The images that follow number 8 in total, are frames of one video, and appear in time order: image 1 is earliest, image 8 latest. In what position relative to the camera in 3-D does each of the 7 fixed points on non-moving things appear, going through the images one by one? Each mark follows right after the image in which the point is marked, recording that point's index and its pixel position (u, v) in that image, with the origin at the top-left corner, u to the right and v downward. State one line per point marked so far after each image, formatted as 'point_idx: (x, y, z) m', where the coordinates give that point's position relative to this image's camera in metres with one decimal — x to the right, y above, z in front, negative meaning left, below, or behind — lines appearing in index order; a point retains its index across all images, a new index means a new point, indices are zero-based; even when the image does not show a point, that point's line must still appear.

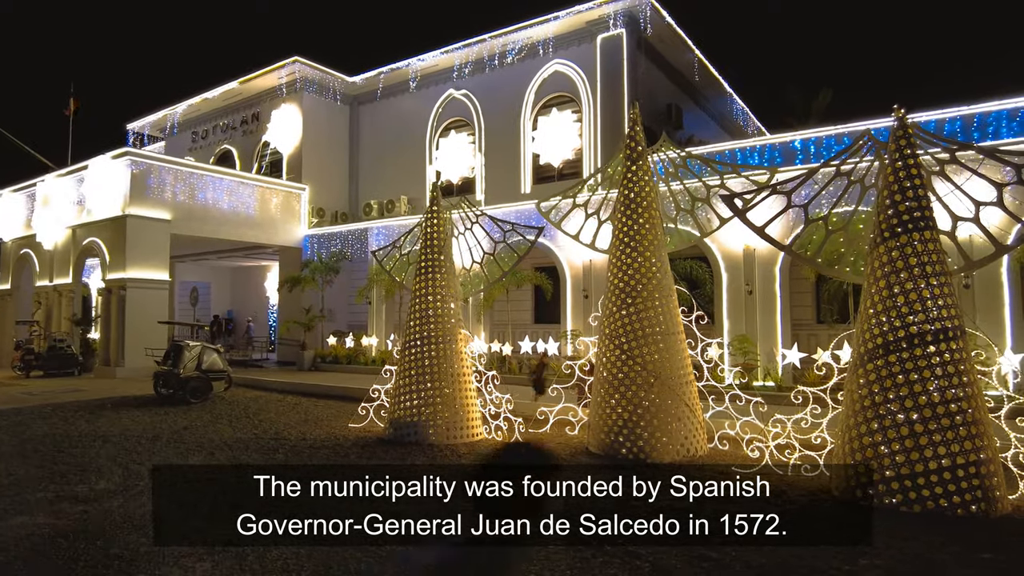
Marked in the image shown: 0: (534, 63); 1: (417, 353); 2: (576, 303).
0: (+0.7, +6.3, +18.0) m
1: (-1.3, -0.9, +8.8) m
2: (+1.5, -0.4, +15.3) m
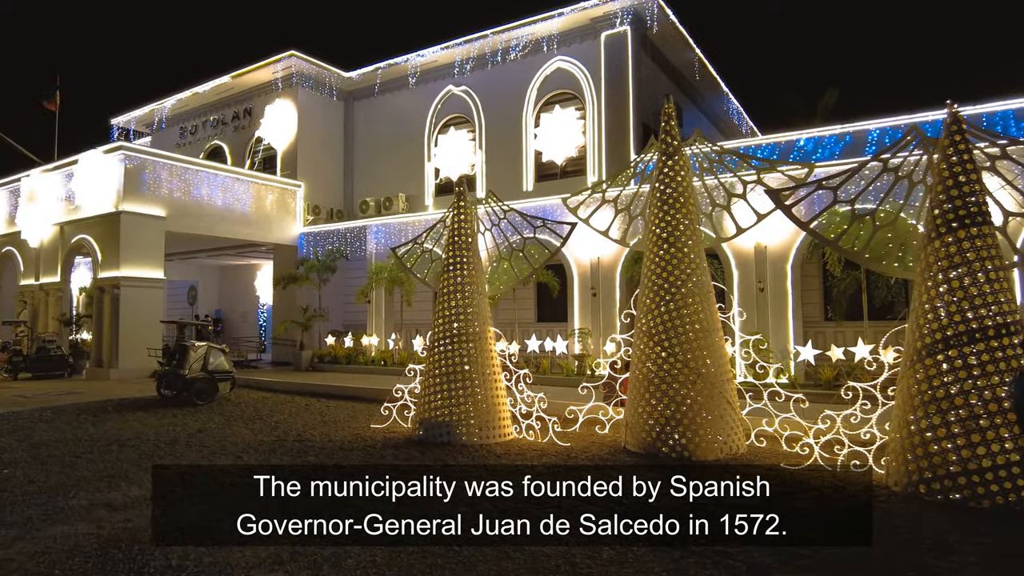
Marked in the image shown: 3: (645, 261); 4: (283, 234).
0: (+0.7, +6.3, +17.9) m
1: (-0.8, -0.9, +8.6) m
2: (+1.7, -0.3, +15.2) m
3: (+1.7, +0.3, +8.3) m
4: (-6.9, +1.6, +19.6) m
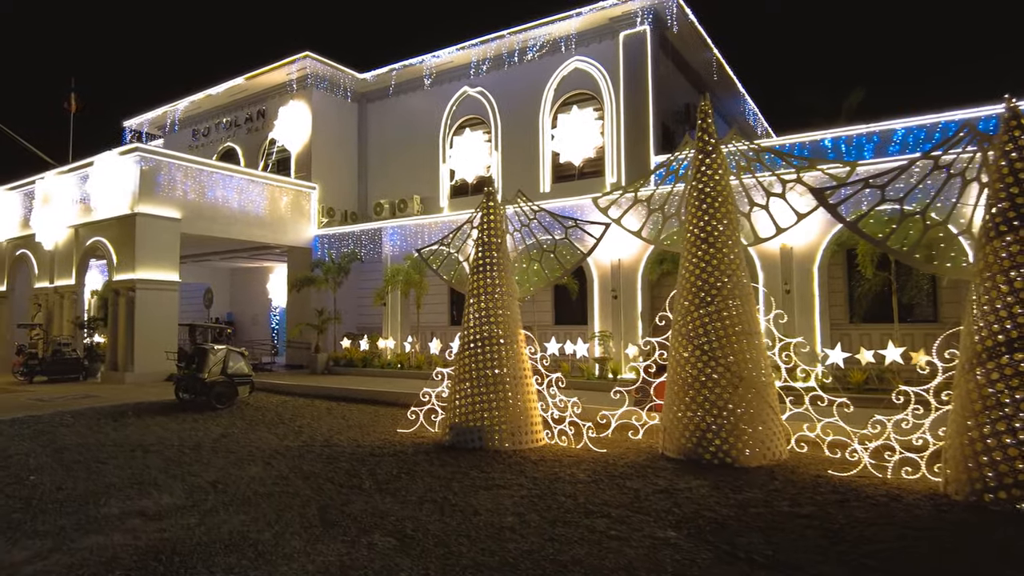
0: (+1.2, +6.2, +17.7) m
1: (-0.4, -0.9, +8.4) m
2: (+2.1, -0.4, +15.0) m
3: (+2.1, +0.3, +8.1) m
4: (-6.4, +1.5, +19.4) m
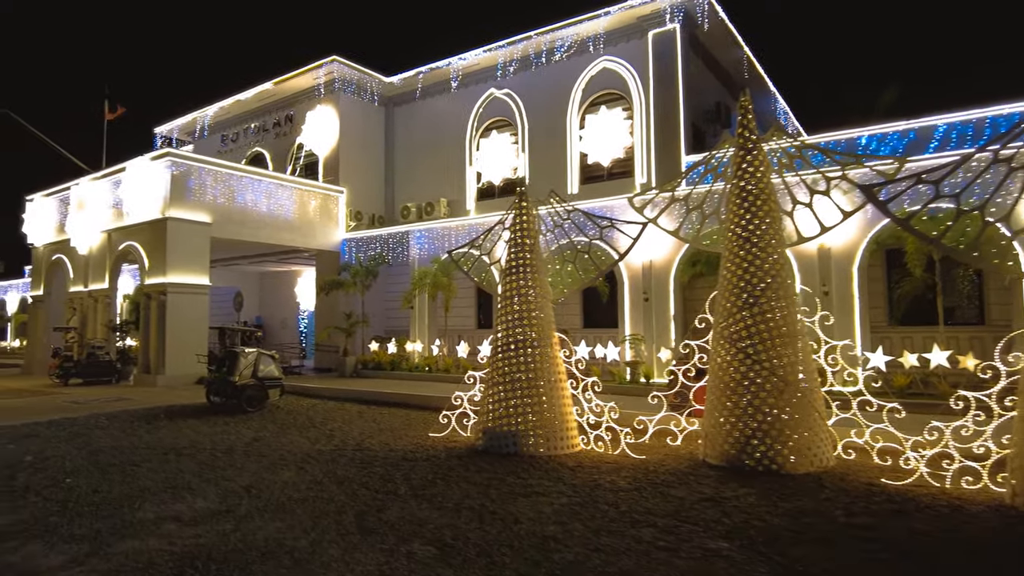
0: (+1.9, +6.2, +17.5) m
1: (0.0, -0.9, +8.2) m
2: (+2.8, -0.4, +14.7) m
3: (+2.5, +0.3, +7.9) m
4: (-5.6, +1.4, +19.5) m
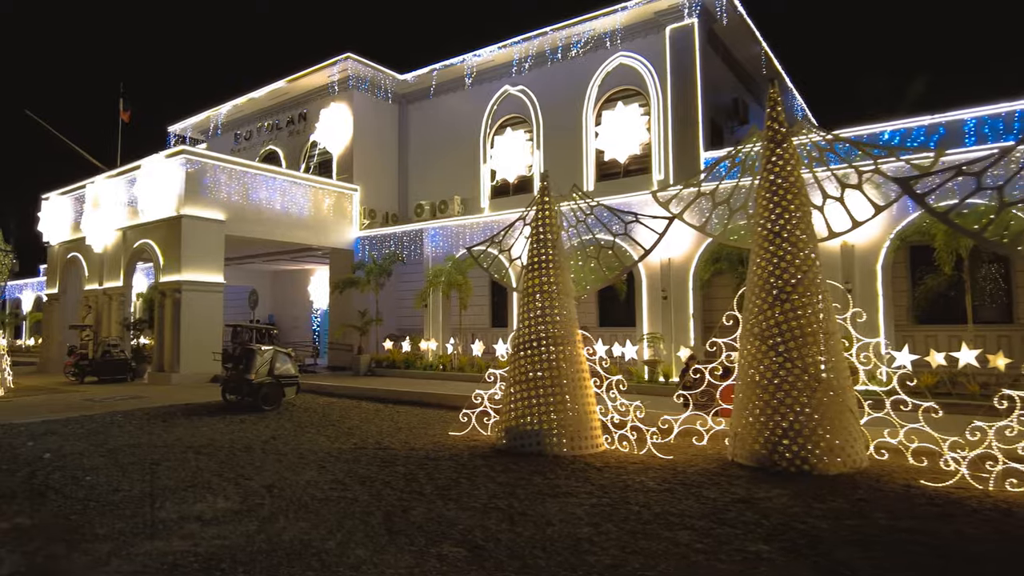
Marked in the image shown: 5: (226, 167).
0: (+2.3, +6.2, +17.4) m
1: (+0.3, -0.9, +8.1) m
2: (+3.2, -0.4, +14.6) m
3: (+2.8, +0.4, +7.7) m
4: (-5.2, +1.5, +19.4) m
5: (-7.4, +3.1, +16.8) m
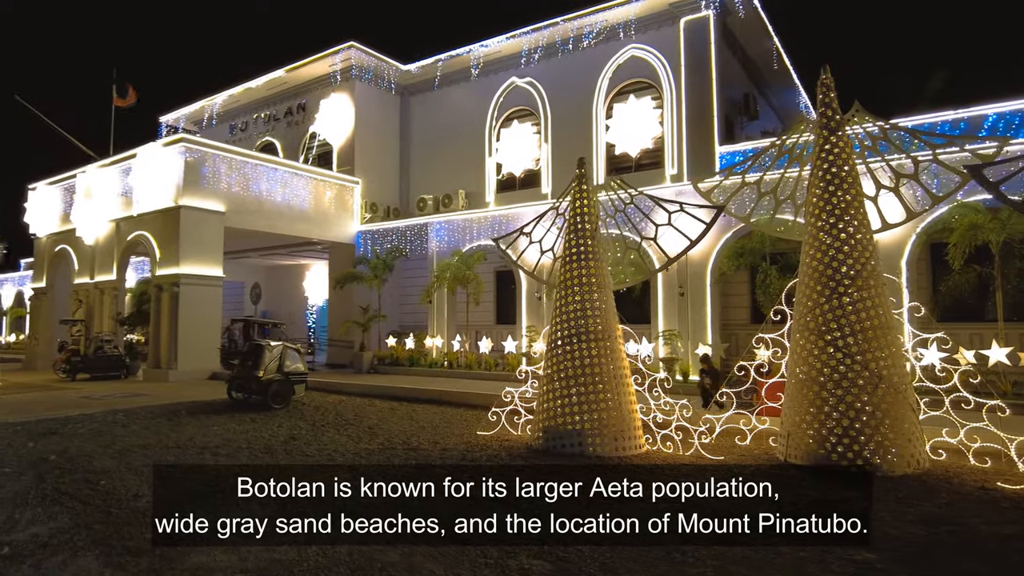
0: (+2.6, +6.3, +17.0) m
1: (+0.7, -0.8, +7.7) m
2: (+3.4, -0.3, +14.2) m
3: (+3.3, +0.4, +7.4) m
4: (-5.0, +1.6, +18.9) m
5: (-7.1, +3.3, +16.2) m
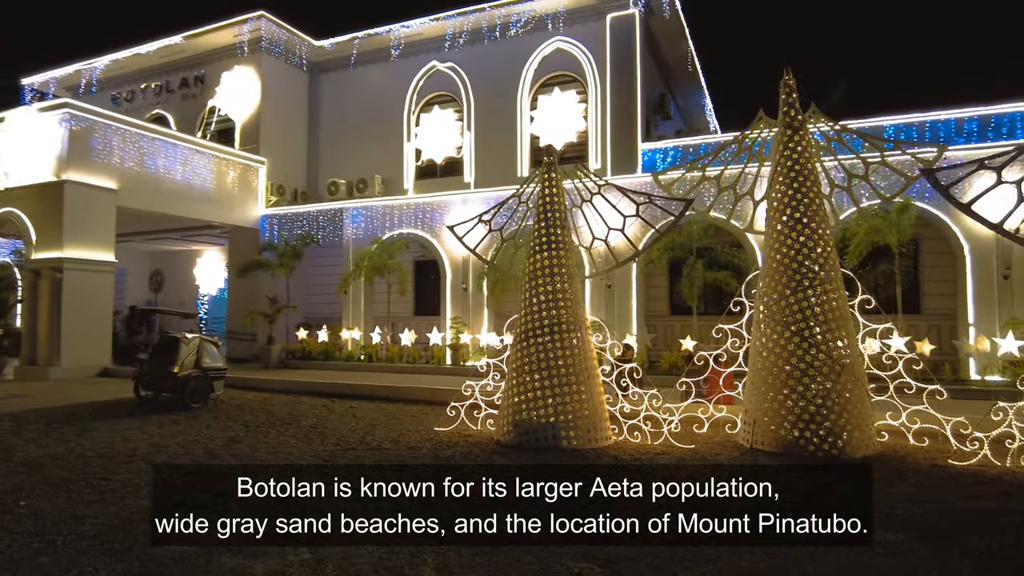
0: (+0.6, +6.5, +16.9) m
1: (+0.4, -0.7, +7.5) m
2: (+1.9, -0.1, +14.4) m
3: (+3.0, +0.5, +7.6) m
4: (-7.2, +1.9, +17.5) m
5: (-8.8, +3.5, +14.5) m
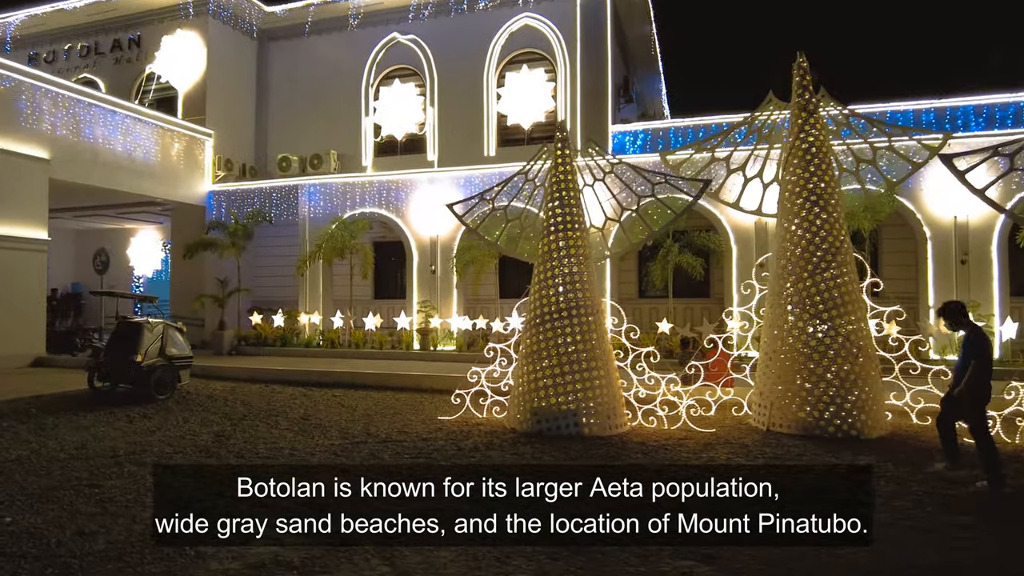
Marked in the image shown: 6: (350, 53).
0: (-0.2, +7.0, +16.5) m
1: (+0.6, -0.5, +7.2) m
2: (+1.3, +0.3, +14.3) m
3: (+3.1, +0.7, +7.6) m
4: (-8.1, +2.4, +16.3) m
5: (-9.3, +3.9, +13.0) m
6: (-4.4, +6.4, +17.6) m
